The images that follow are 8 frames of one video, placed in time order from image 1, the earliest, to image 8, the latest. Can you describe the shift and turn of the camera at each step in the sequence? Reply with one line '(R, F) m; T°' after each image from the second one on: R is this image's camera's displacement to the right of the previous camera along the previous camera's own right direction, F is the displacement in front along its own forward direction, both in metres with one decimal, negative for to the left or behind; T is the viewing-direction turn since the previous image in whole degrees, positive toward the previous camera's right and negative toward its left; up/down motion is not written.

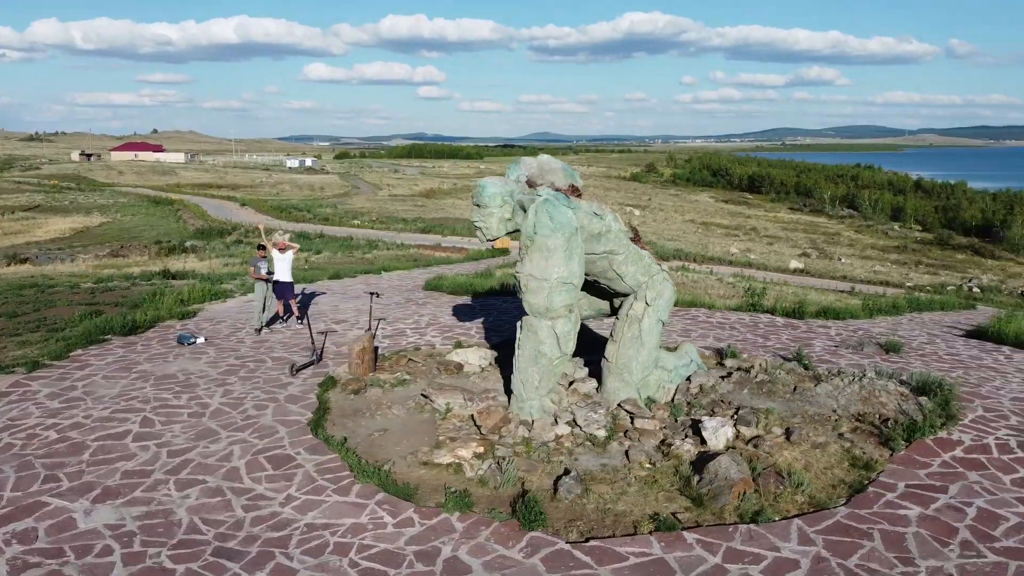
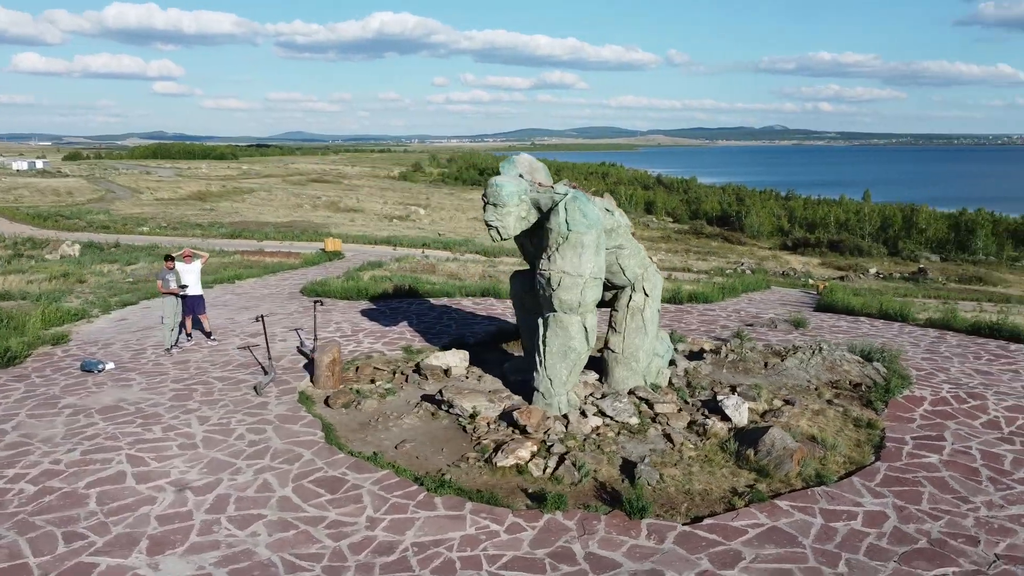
(-2.1, +0.3) m; +17°
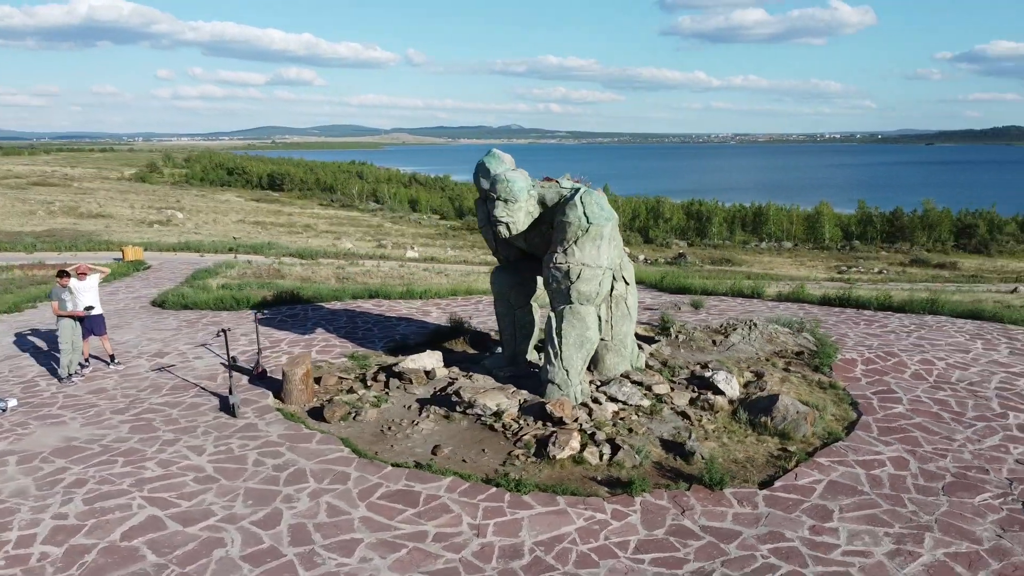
(-2.1, +0.3) m; +17°
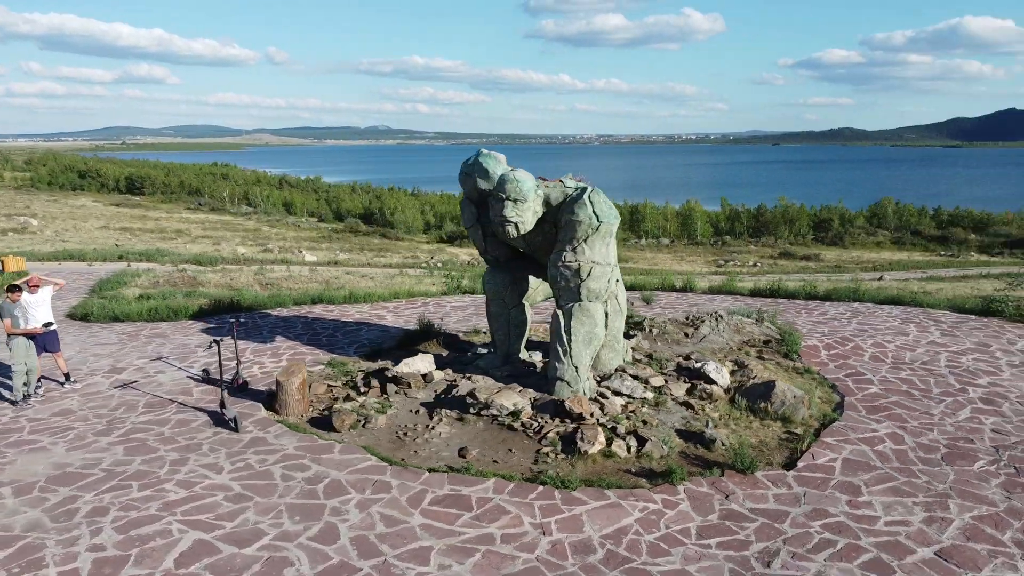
(-1.1, +0.1) m; +9°
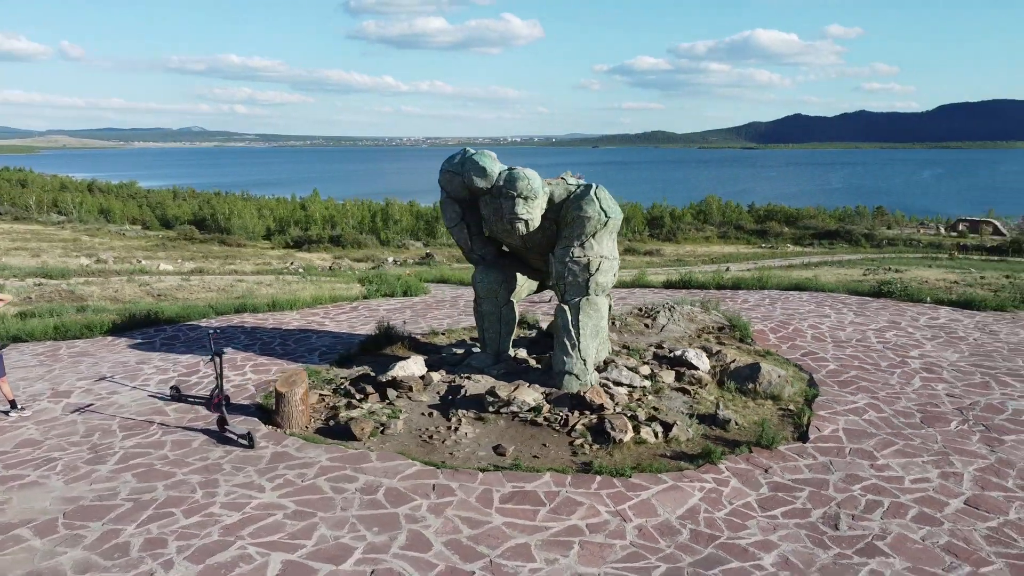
(-1.5, +0.1) m; +12°
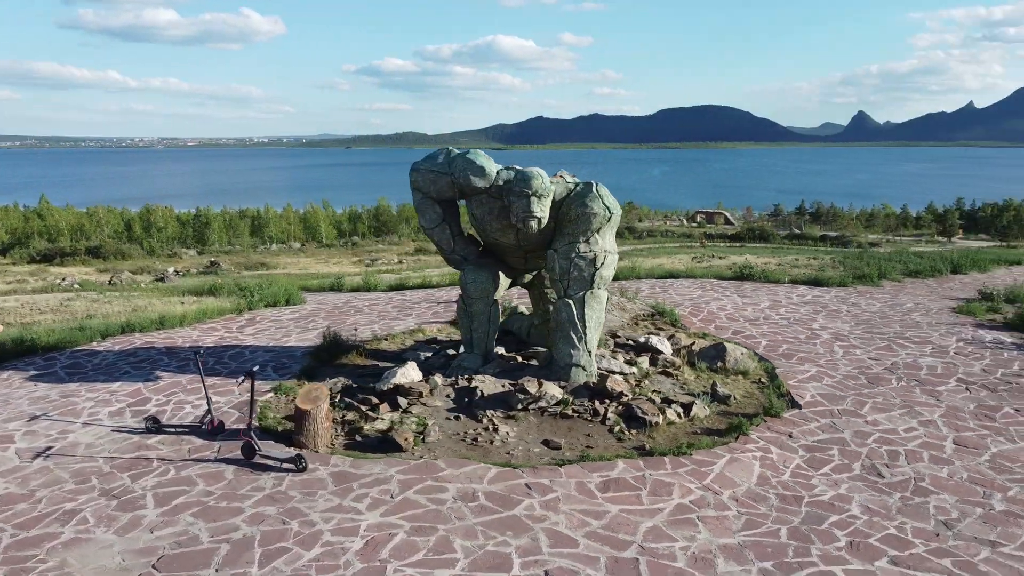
(-2.1, +0.3) m; +17°
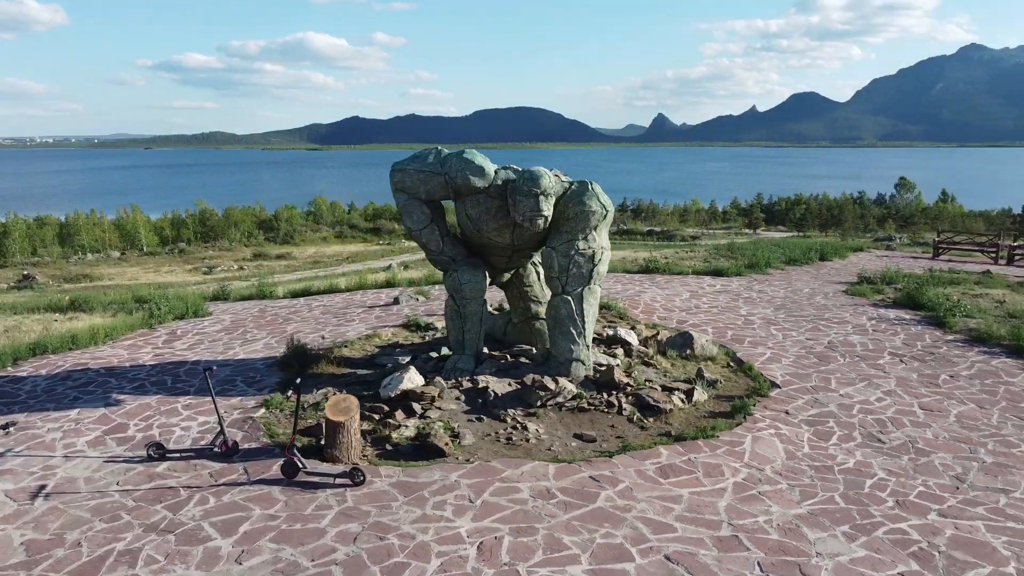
(-1.6, +0.1) m; +12°
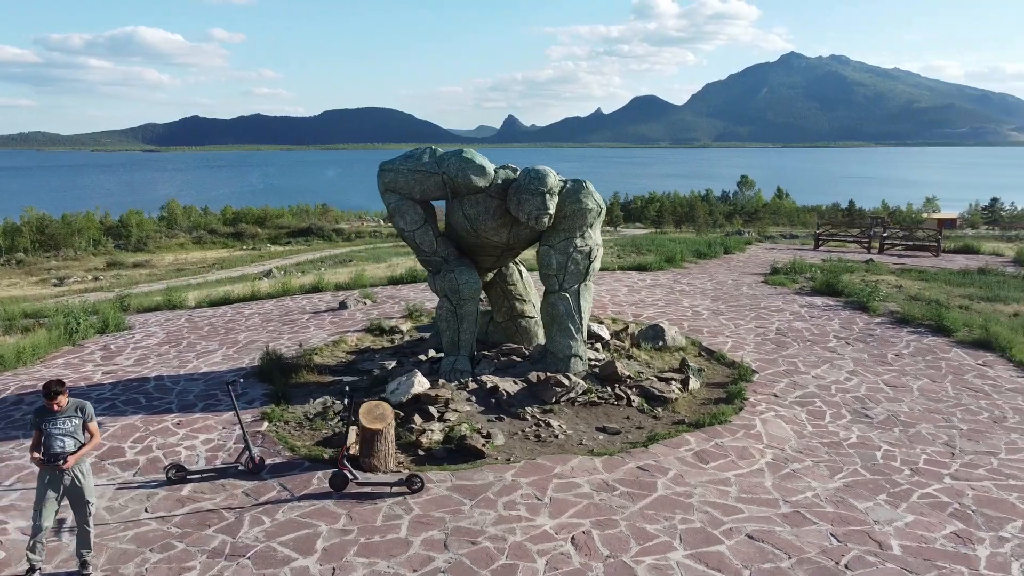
(-1.3, +0.1) m; +10°
